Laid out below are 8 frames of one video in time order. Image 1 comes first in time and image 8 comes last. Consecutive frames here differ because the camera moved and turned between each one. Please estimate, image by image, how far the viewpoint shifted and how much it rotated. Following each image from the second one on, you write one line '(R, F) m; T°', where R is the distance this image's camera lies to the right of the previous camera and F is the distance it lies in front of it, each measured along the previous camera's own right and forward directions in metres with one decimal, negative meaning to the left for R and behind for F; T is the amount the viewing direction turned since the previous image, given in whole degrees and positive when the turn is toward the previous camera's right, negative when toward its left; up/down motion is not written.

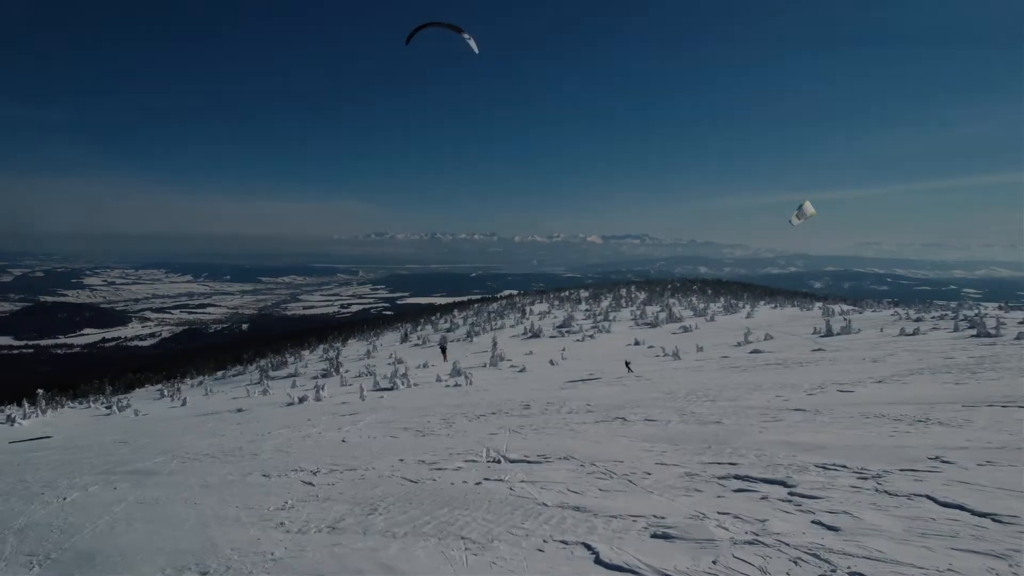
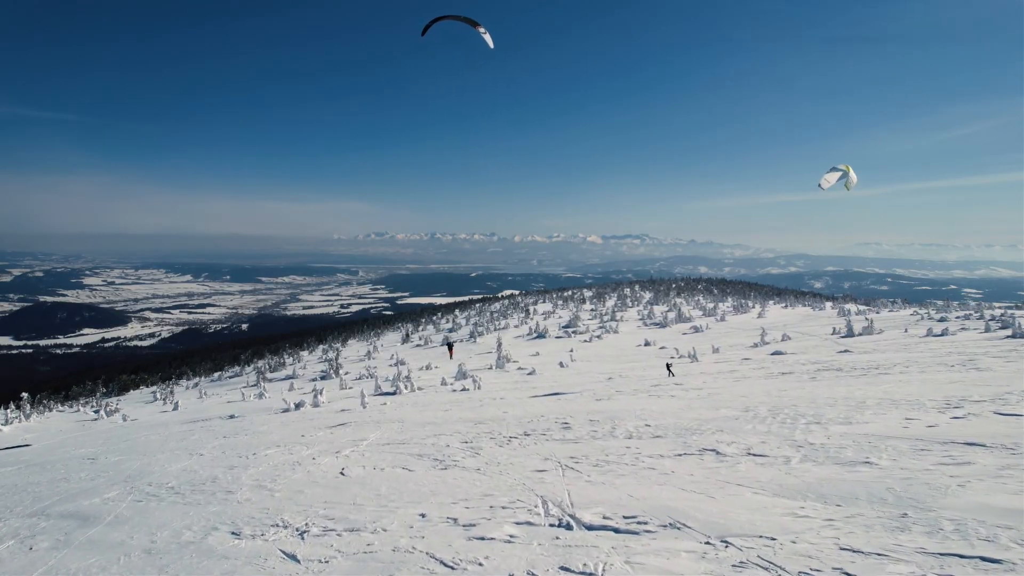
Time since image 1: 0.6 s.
(-0.6, +1.6) m; 0°
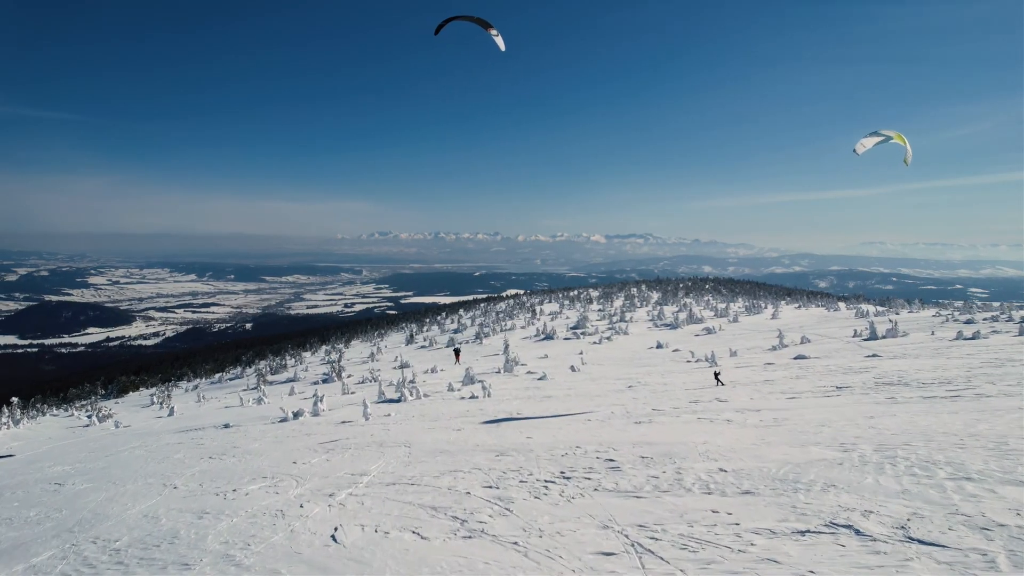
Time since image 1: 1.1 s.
(-0.4, +1.4) m; 0°
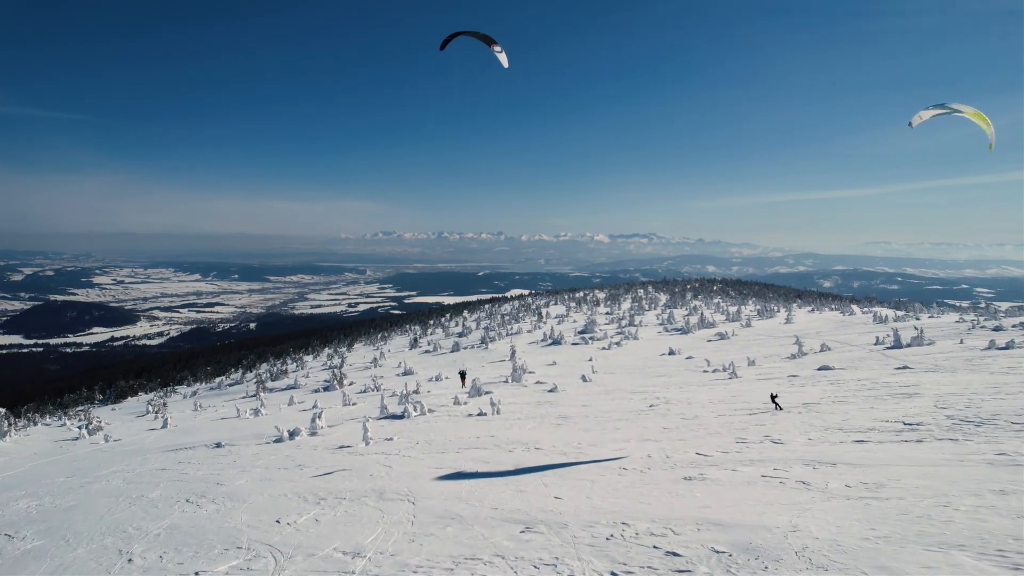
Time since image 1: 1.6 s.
(-0.3, +1.5) m; 0°
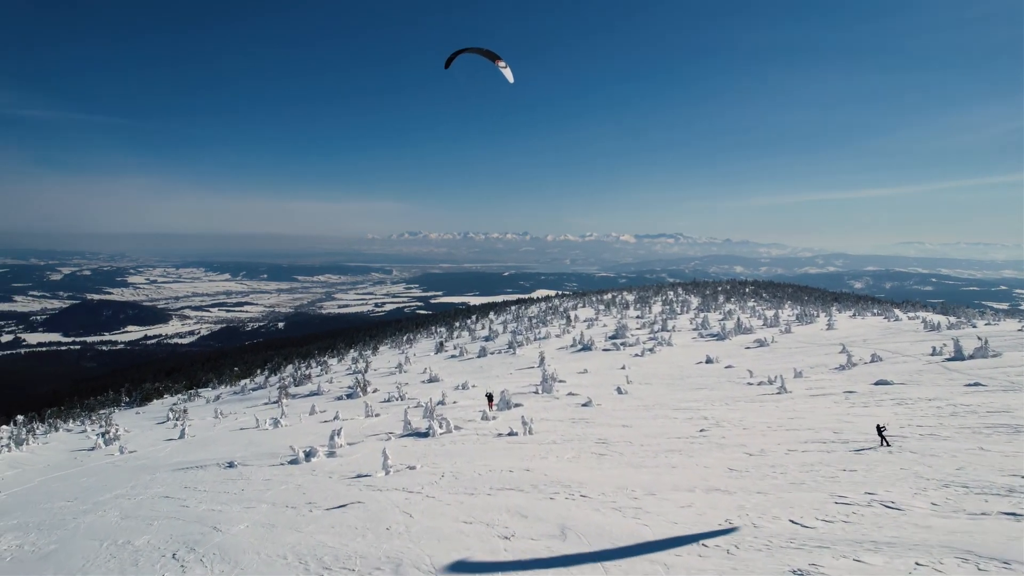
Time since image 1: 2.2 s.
(-0.4, +1.7) m; -3°
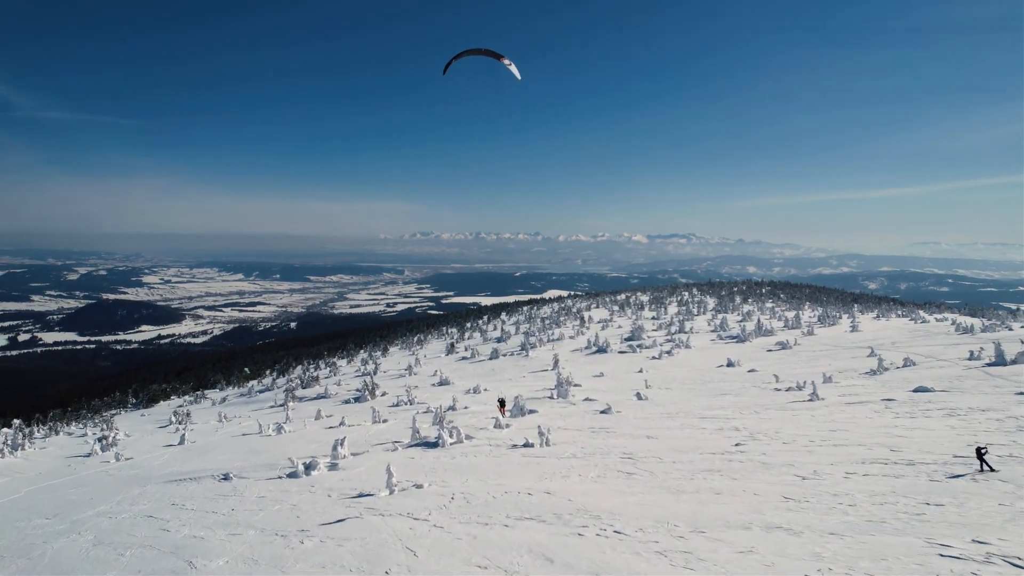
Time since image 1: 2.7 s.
(-0.2, +1.5) m; -1°
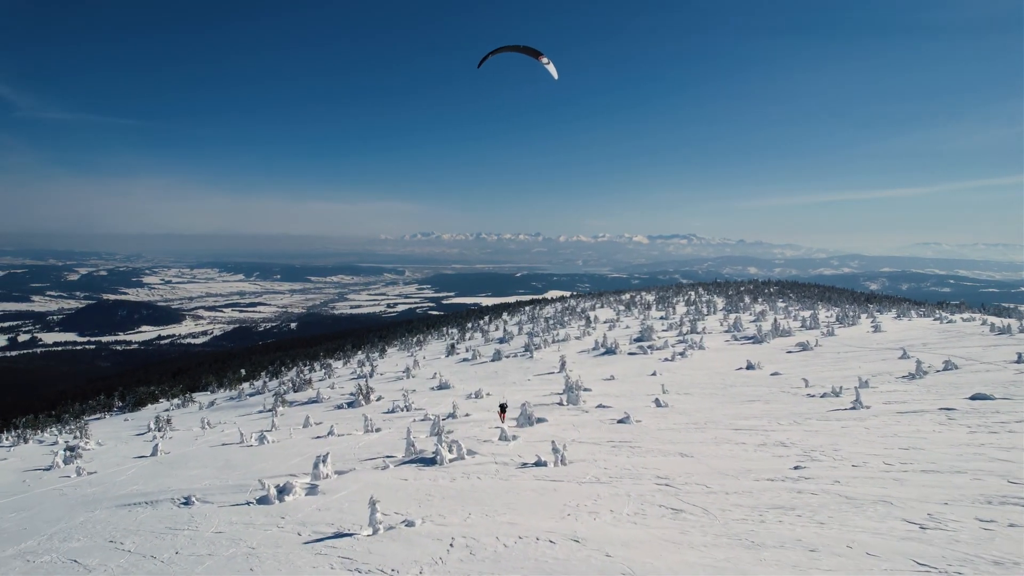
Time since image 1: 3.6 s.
(-0.3, +2.7) m; 0°
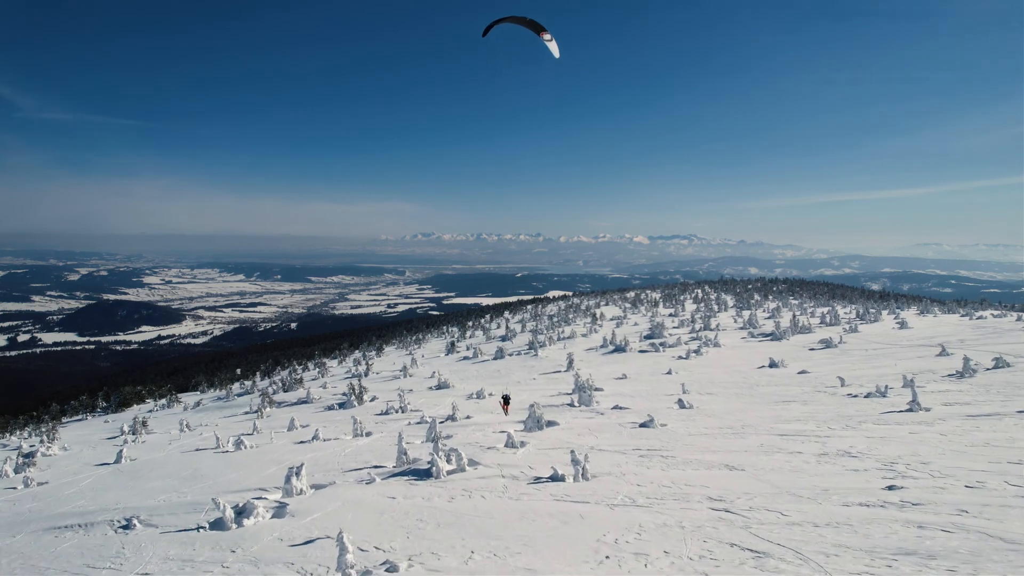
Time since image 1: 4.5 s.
(-0.3, +2.8) m; 0°
